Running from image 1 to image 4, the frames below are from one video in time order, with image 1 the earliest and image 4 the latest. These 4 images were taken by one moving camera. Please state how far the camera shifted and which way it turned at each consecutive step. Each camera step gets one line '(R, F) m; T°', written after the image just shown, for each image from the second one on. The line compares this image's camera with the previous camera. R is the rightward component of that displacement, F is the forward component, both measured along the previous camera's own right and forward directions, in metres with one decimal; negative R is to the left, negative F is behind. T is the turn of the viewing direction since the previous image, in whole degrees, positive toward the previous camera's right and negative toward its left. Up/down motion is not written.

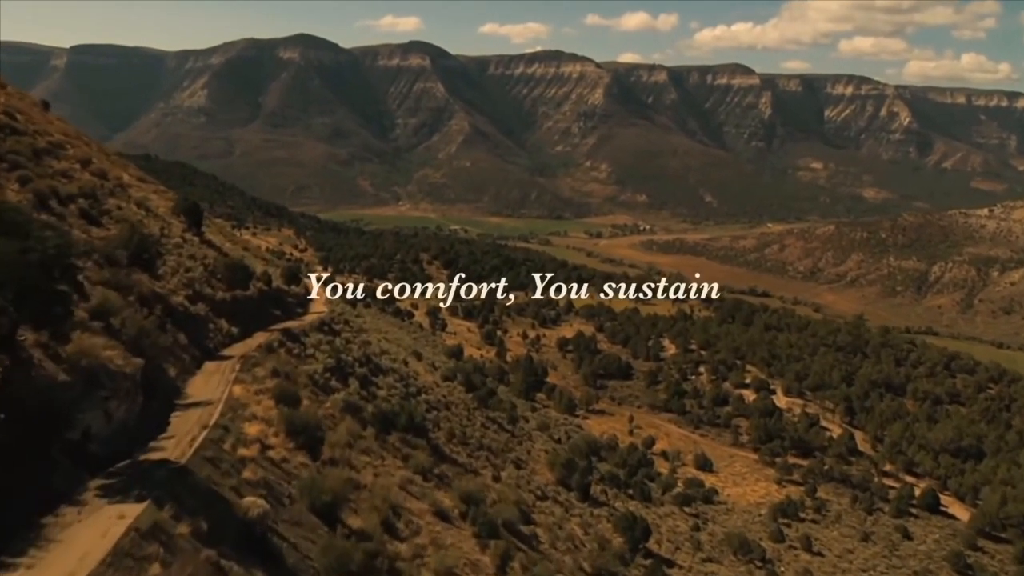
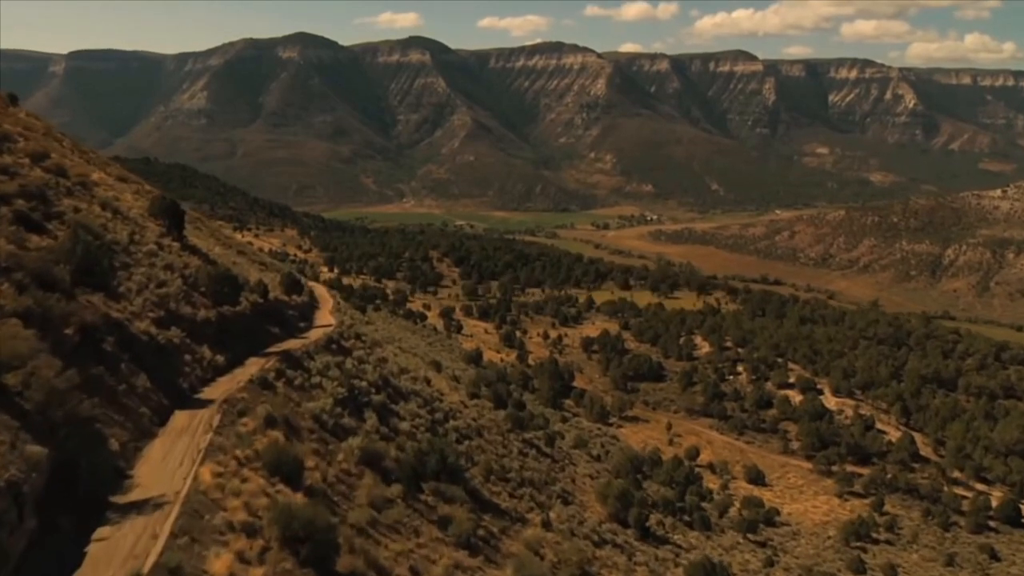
(-1.2, +5.3) m; 0°
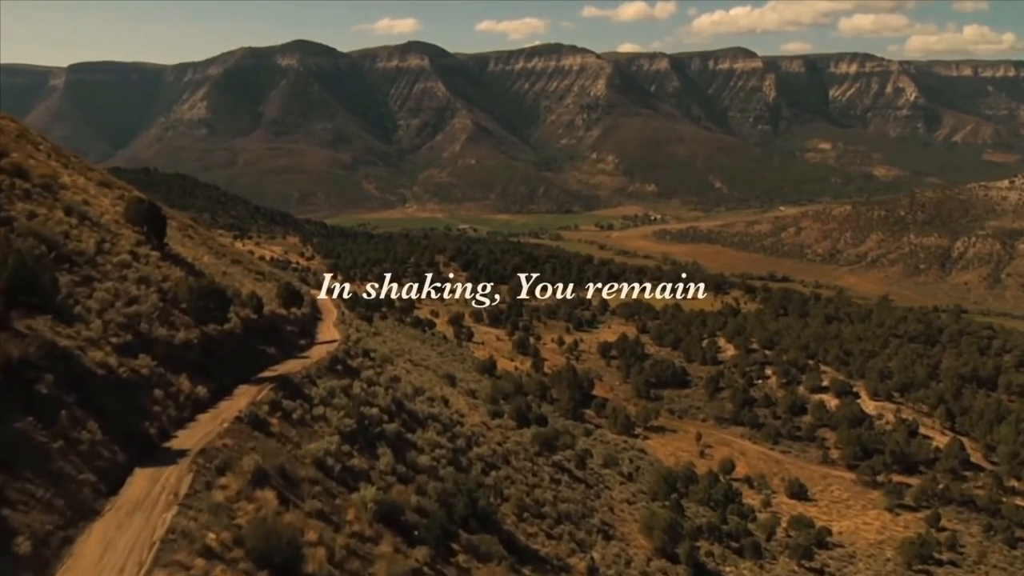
(-0.8, +3.6) m; 0°
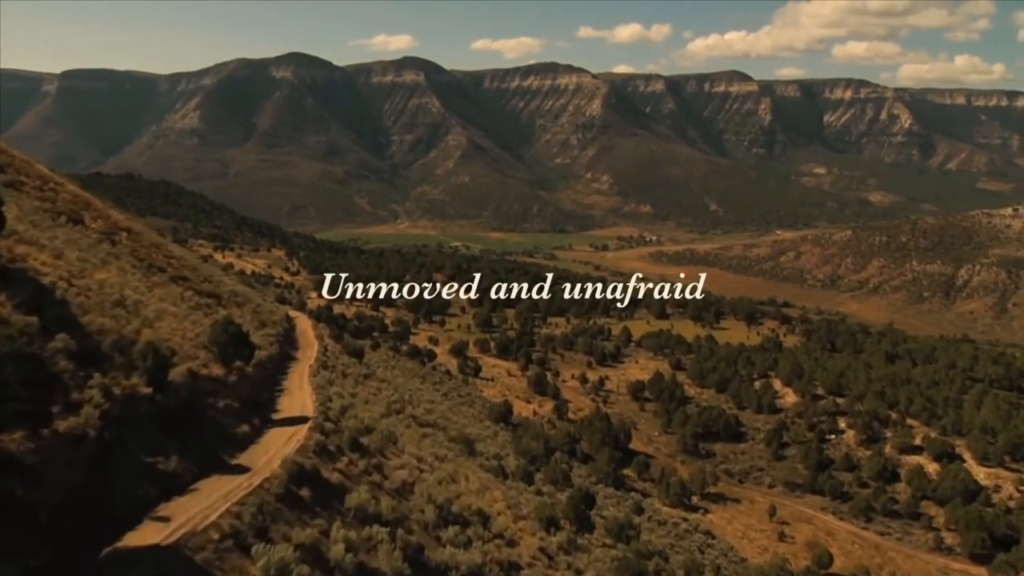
(-2.0, +11.3) m; +1°
